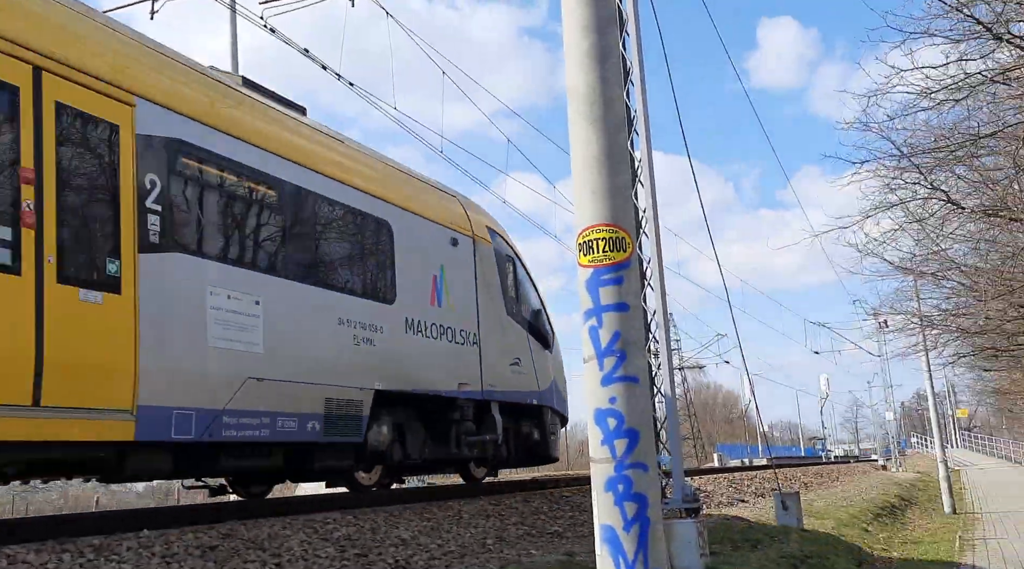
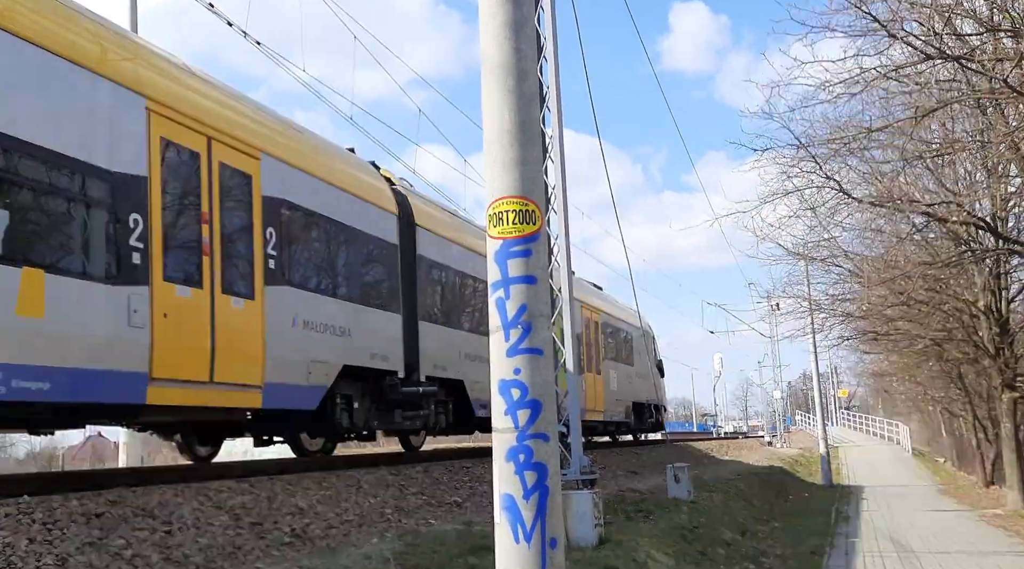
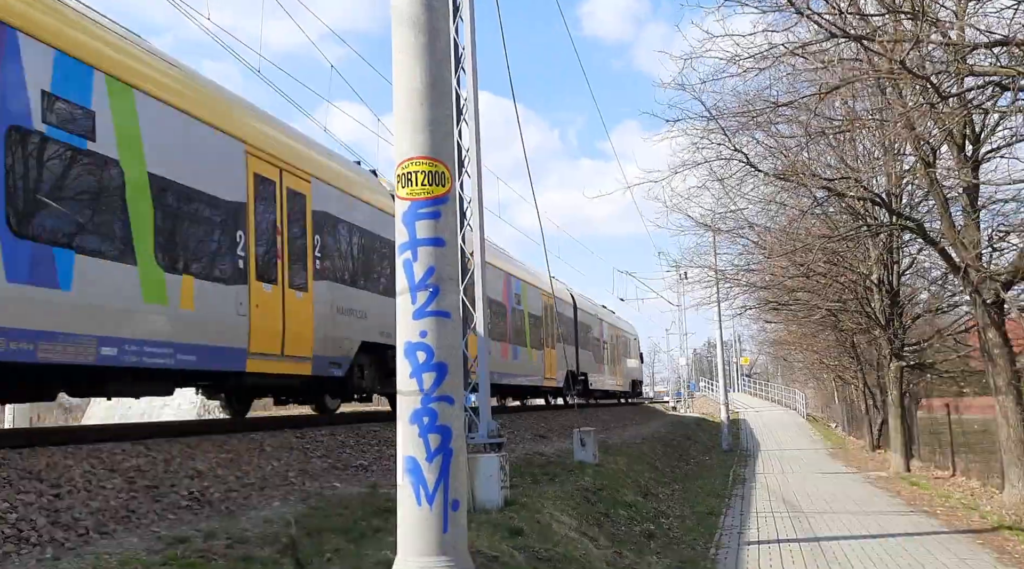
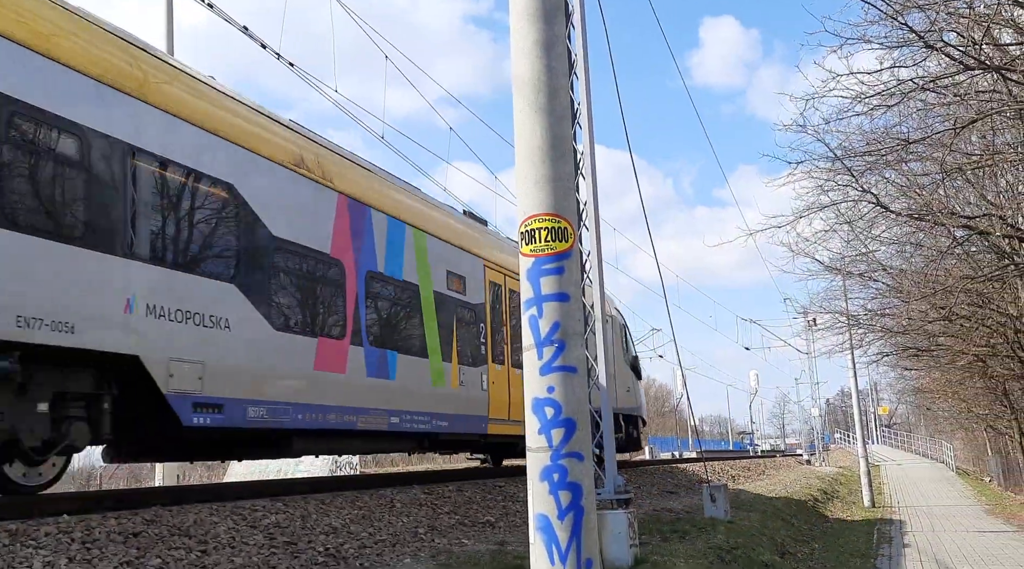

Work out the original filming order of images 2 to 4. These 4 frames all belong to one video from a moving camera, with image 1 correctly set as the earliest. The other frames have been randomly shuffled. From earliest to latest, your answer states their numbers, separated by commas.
4, 2, 3
